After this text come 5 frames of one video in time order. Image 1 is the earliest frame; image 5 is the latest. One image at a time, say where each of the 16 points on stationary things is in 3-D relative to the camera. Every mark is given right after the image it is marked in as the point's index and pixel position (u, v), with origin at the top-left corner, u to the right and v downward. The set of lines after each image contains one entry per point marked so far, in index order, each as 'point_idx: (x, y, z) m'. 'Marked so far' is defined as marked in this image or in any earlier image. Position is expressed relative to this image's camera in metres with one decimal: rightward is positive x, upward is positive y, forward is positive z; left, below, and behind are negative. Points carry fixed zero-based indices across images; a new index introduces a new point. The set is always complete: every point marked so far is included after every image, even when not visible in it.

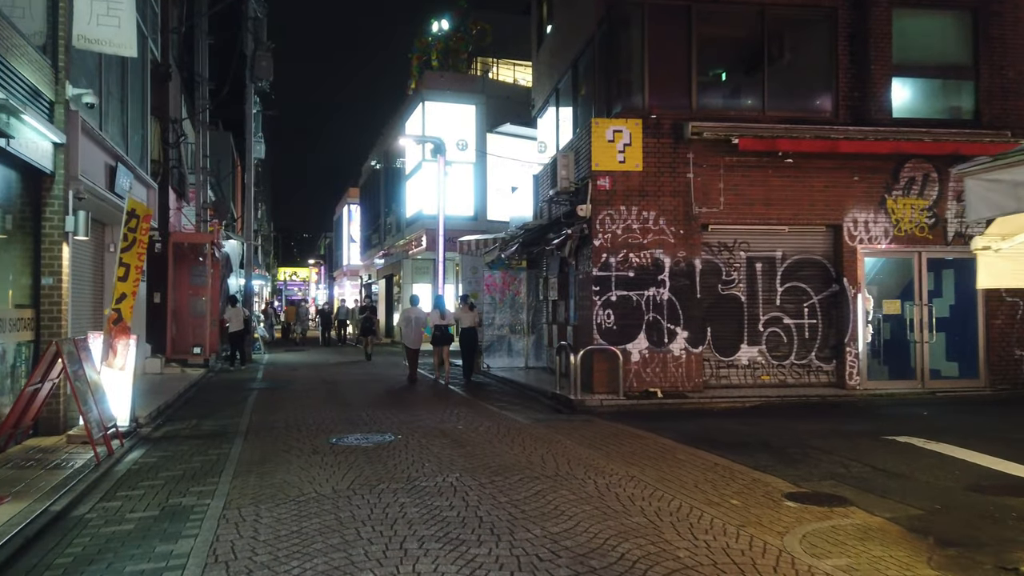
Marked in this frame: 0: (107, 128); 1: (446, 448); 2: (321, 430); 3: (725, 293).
0: (-7.1, +2.8, +12.7) m
1: (-0.8, -1.9, +8.5) m
2: (-2.6, -1.9, +9.8) m
3: (+4.1, -0.1, +14.0) m
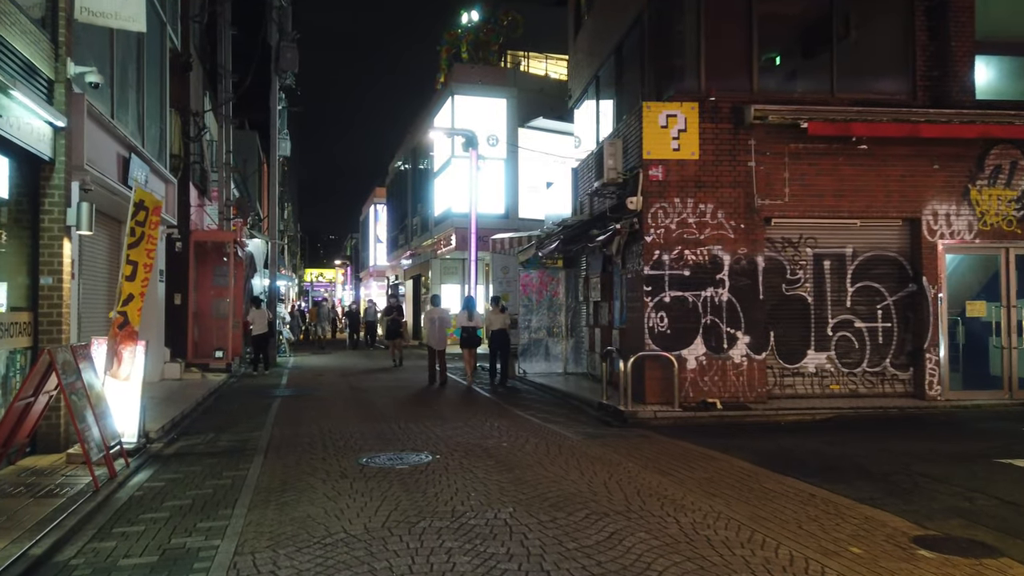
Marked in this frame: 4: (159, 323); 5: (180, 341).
0: (-6.4, +2.8, +11.8) m
1: (-0.2, -1.9, +7.4) m
2: (-2.0, -1.9, +8.7) m
3: (+4.9, -0.1, +12.7) m
4: (-7.2, -0.7, +14.7) m
5: (-8.0, -1.3, +17.5) m
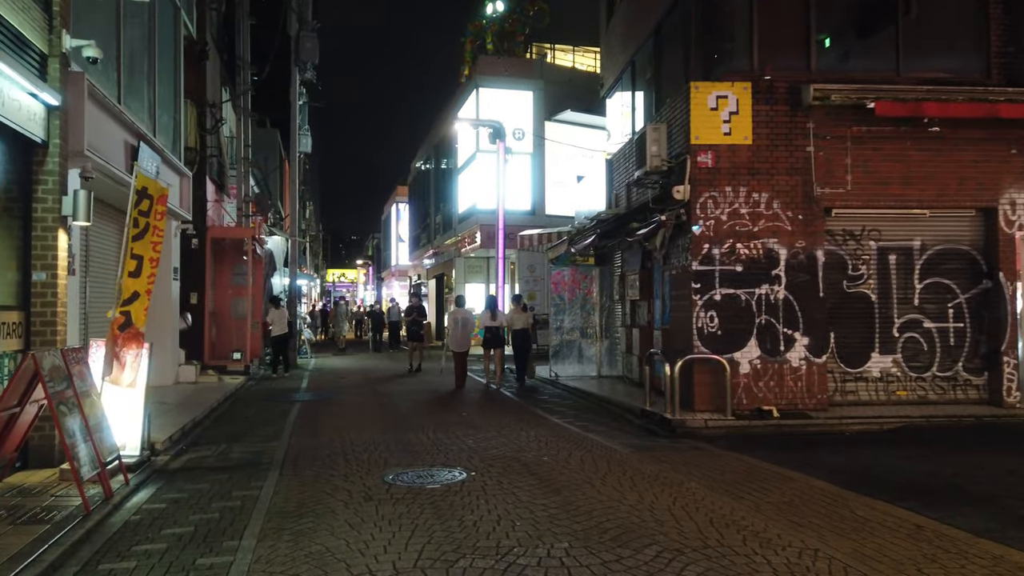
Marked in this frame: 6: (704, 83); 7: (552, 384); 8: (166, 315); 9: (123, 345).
0: (-5.9, +2.8, +11.0) m
1: (+0.2, -1.8, +6.4) m
2: (-1.5, -1.9, +7.8) m
3: (+5.4, -0.1, +11.6) m
4: (-6.5, -0.7, +13.9) m
5: (-7.3, -1.2, +16.7) m
6: (+3.0, +3.2, +11.3) m
7: (+0.9, -2.2, +16.1) m
8: (-6.6, -0.5, +13.7) m
9: (-4.0, -0.6, +7.4) m
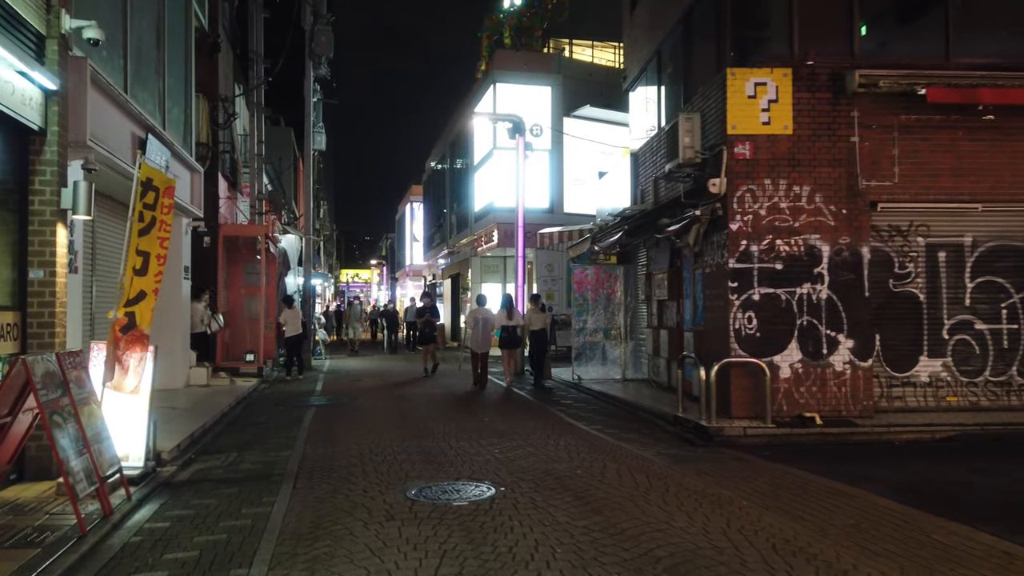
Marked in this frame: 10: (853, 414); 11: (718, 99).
0: (-5.5, +2.8, +10.5) m
1: (+0.5, -1.8, +5.8) m
2: (-1.2, -1.9, +7.2) m
3: (+5.8, 0.0, +10.9) m
4: (-6.1, -0.7, +13.5) m
5: (-6.9, -1.2, +16.3) m
6: (+3.4, +3.2, +10.6) m
7: (+1.4, -2.1, +15.5) m
8: (-6.1, -0.5, +13.2) m
9: (-3.7, -0.6, +6.9) m
10: (+5.0, -1.8, +10.5) m
11: (+3.1, +2.9, +10.9) m
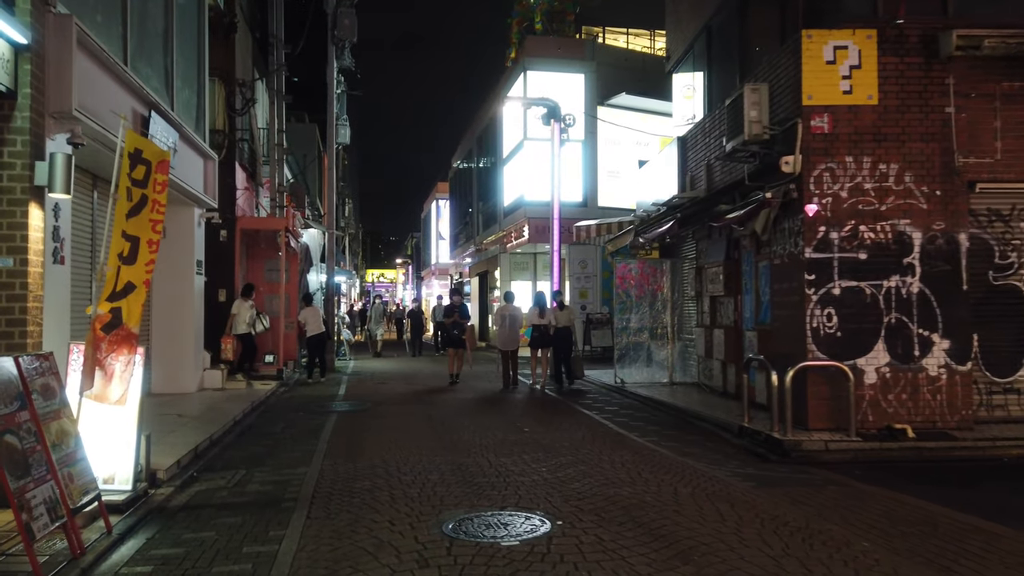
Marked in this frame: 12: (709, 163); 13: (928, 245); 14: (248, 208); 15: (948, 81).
0: (-4.9, +2.9, +9.5) m
1: (+0.9, -1.7, +4.6) m
2: (-0.7, -1.8, +6.1) m
3: (+6.4, +0.1, +9.5) m
4: (-5.4, -0.6, +12.5) m
5: (-6.1, -1.2, +15.3) m
6: (+3.9, +3.3, +9.3) m
7: (+2.1, -2.1, +14.3) m
8: (-5.5, -0.4, +12.2) m
9: (-3.2, -0.5, +5.8) m
10: (+5.5, -1.7, +9.1) m
11: (+3.7, +2.9, +9.6) m
12: (+3.5, +2.2, +12.9) m
13: (+5.3, +0.6, +9.2) m
14: (-6.1, +1.9, +16.7) m
15: (+5.6, +2.7, +9.3) m
